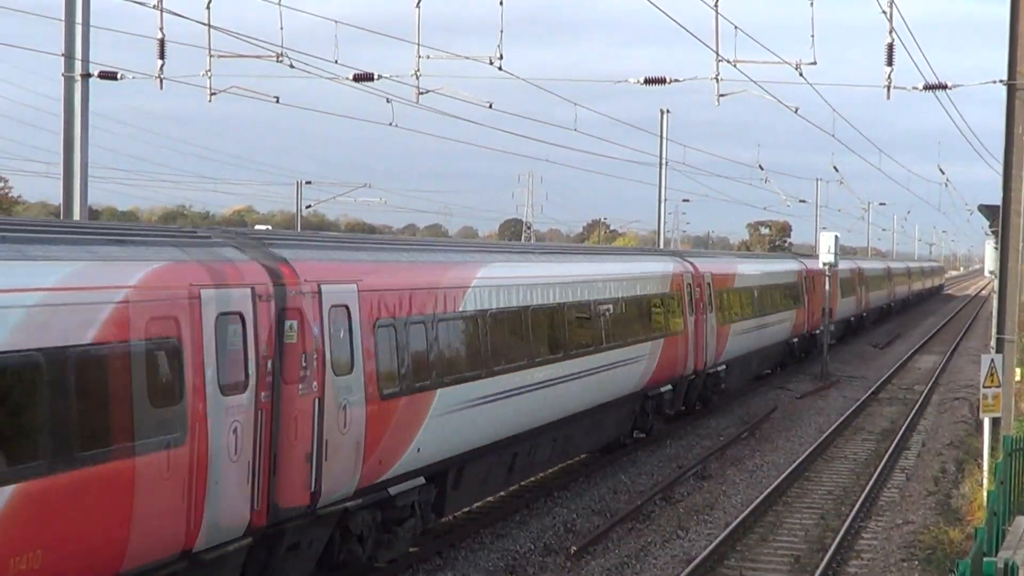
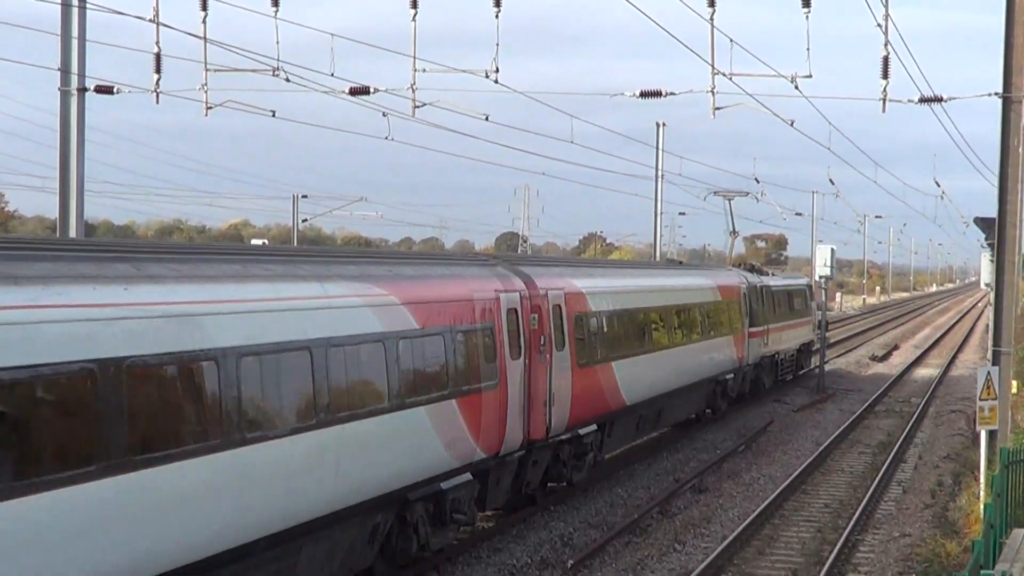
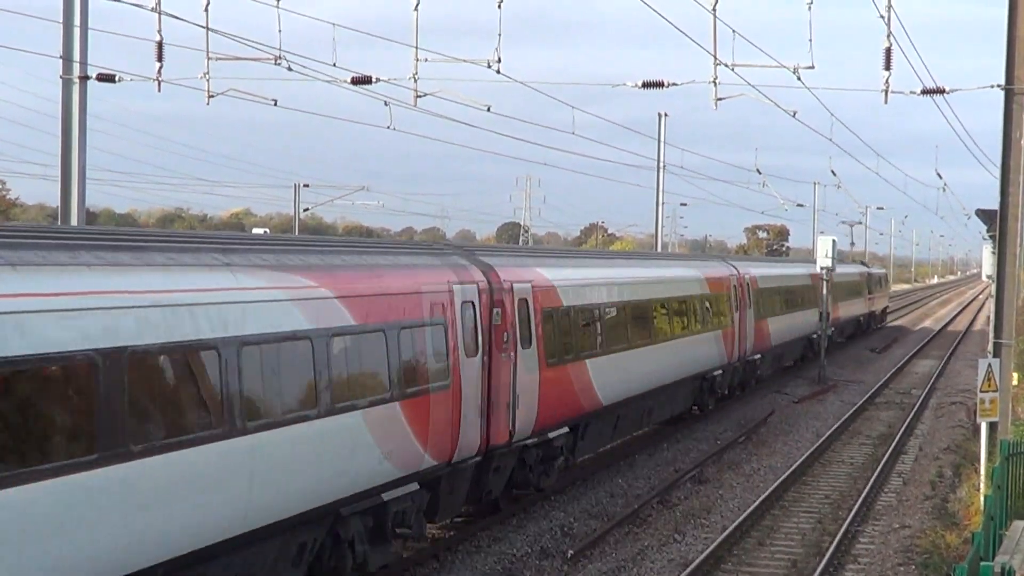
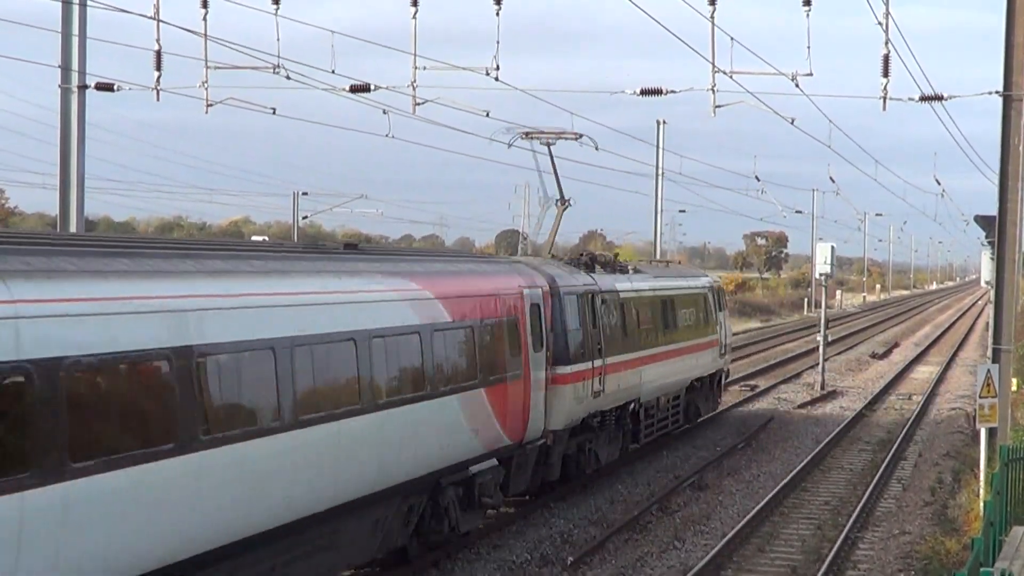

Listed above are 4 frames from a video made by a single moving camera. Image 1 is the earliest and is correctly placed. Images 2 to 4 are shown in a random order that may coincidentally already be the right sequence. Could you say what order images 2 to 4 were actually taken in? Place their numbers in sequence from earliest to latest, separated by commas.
3, 2, 4
